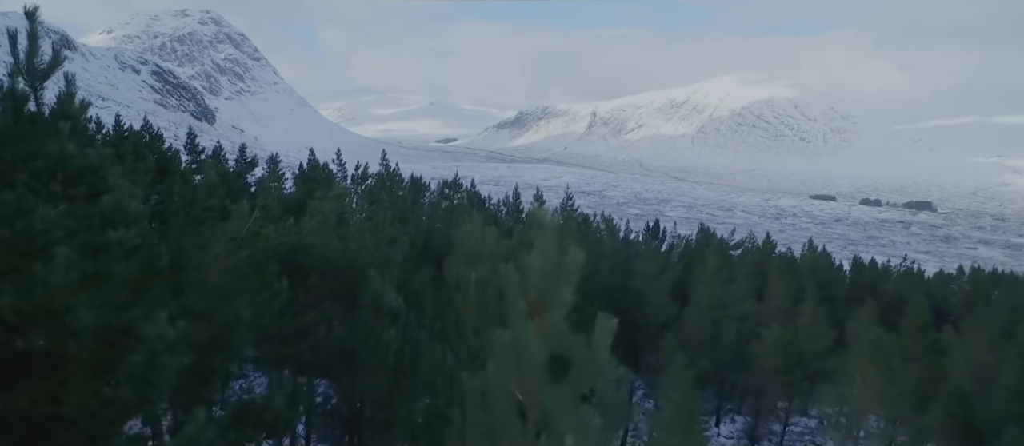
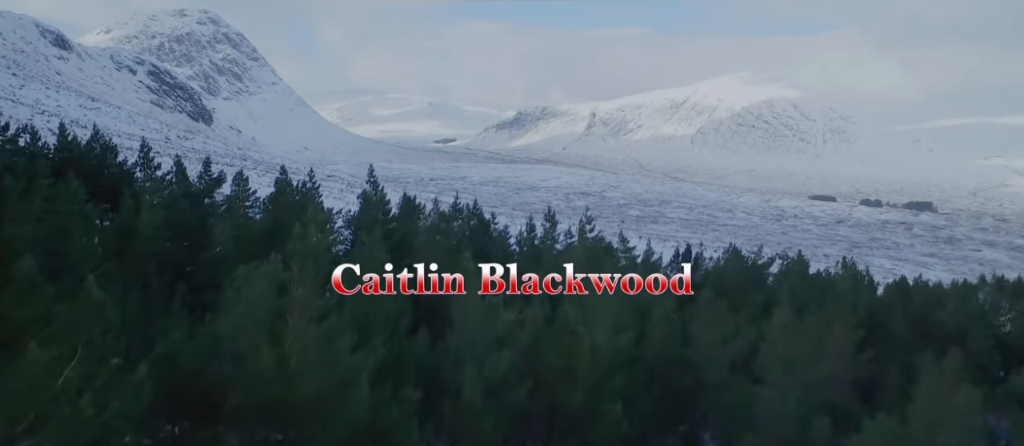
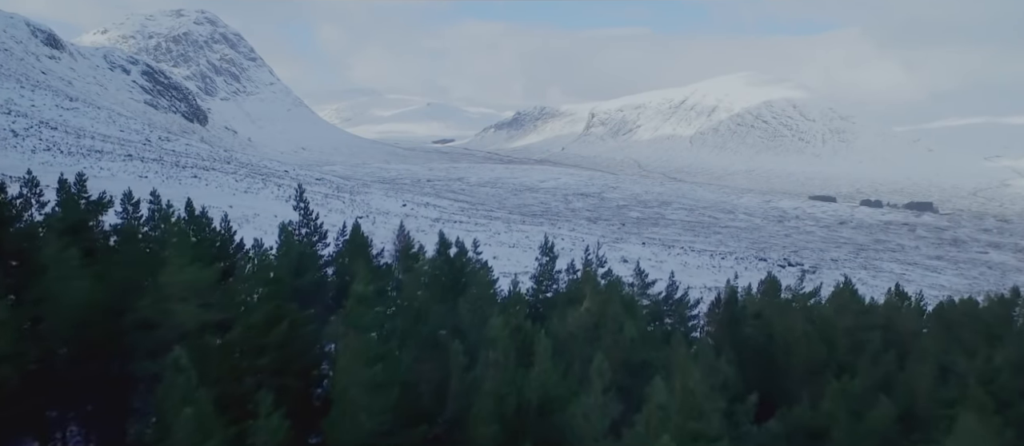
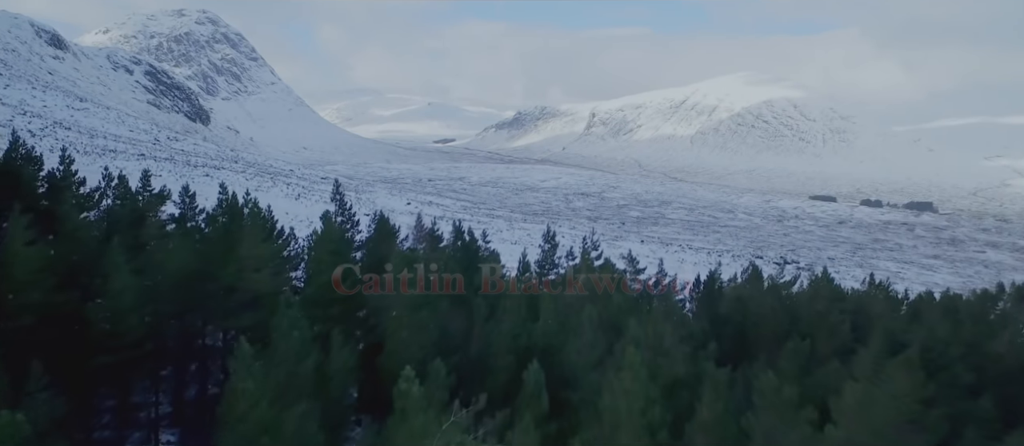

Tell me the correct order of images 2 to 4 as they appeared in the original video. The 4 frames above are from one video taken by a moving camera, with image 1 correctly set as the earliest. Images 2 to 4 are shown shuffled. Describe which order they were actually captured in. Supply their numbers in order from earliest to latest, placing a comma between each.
2, 4, 3
